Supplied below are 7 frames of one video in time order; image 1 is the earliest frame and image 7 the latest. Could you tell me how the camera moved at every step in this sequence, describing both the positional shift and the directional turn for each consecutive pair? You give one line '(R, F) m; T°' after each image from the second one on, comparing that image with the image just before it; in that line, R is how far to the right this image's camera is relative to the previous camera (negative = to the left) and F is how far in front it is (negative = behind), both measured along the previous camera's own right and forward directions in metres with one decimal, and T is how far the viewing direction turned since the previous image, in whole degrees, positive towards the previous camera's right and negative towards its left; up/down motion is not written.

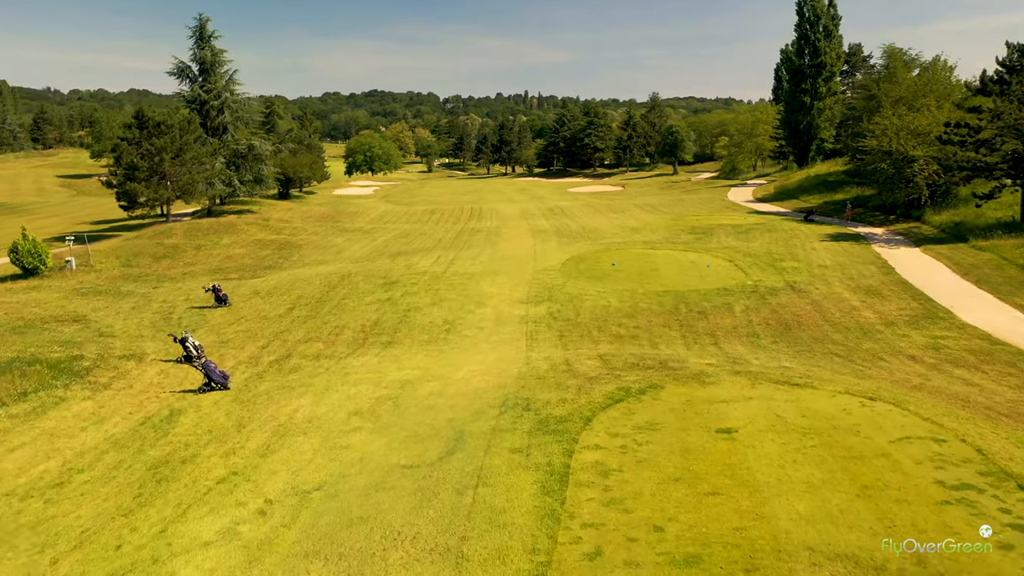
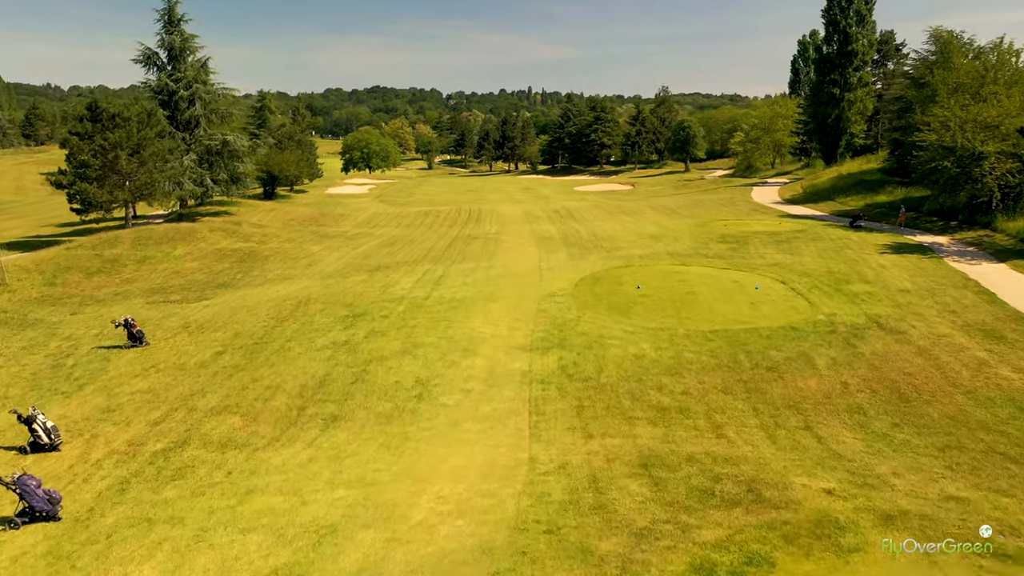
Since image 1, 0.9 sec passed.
(+0.1, +5.2) m; 0°
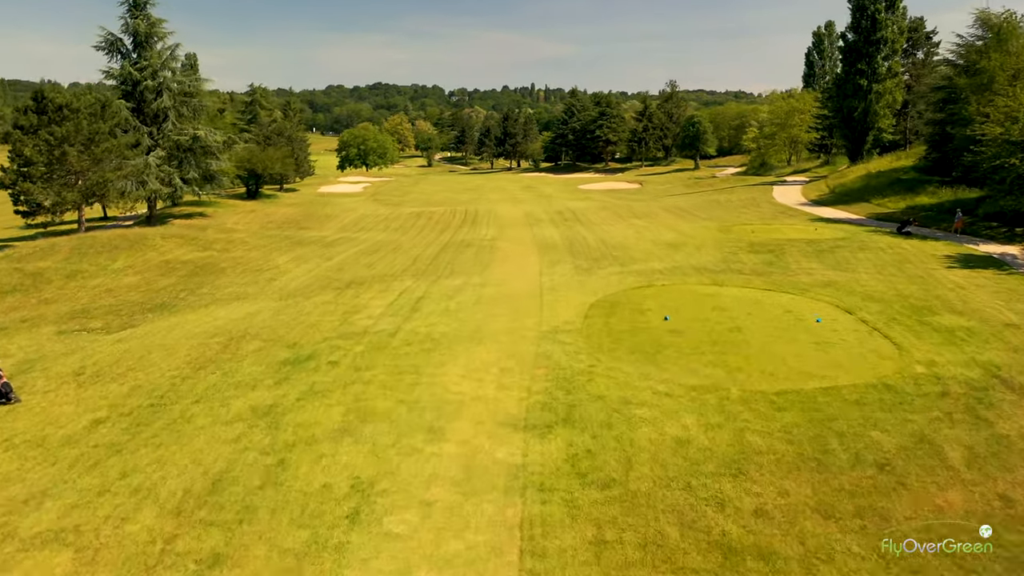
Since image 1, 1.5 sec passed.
(+0.2, +4.4) m; 0°
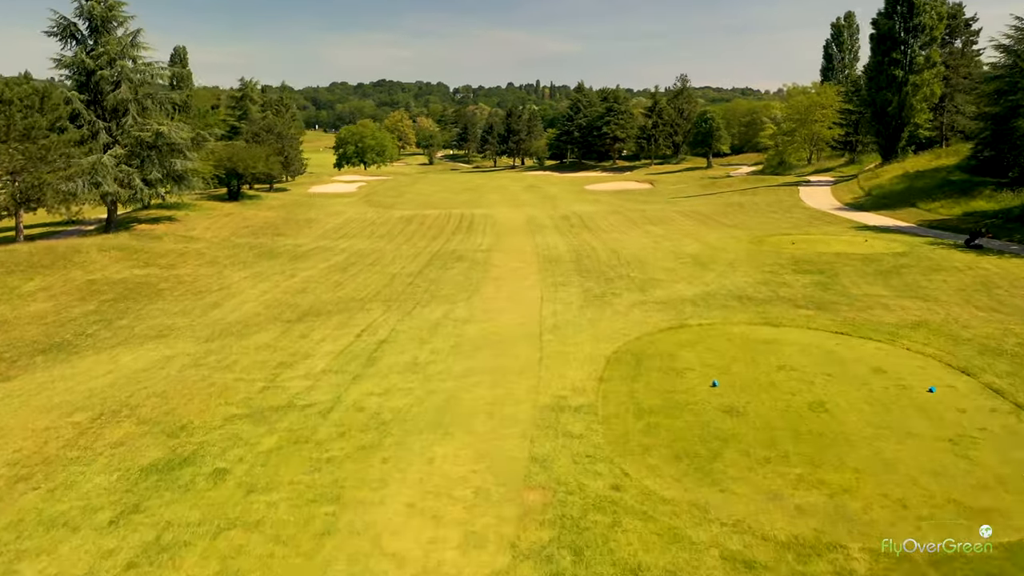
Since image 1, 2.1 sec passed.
(+0.3, +4.7) m; 0°
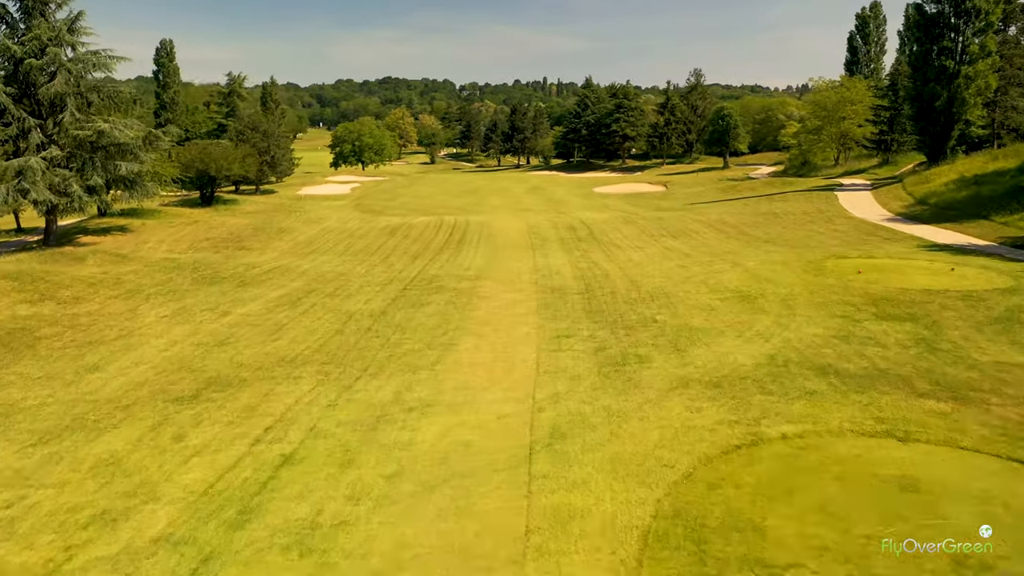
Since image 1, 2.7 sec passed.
(+0.4, +5.6) m; -1°
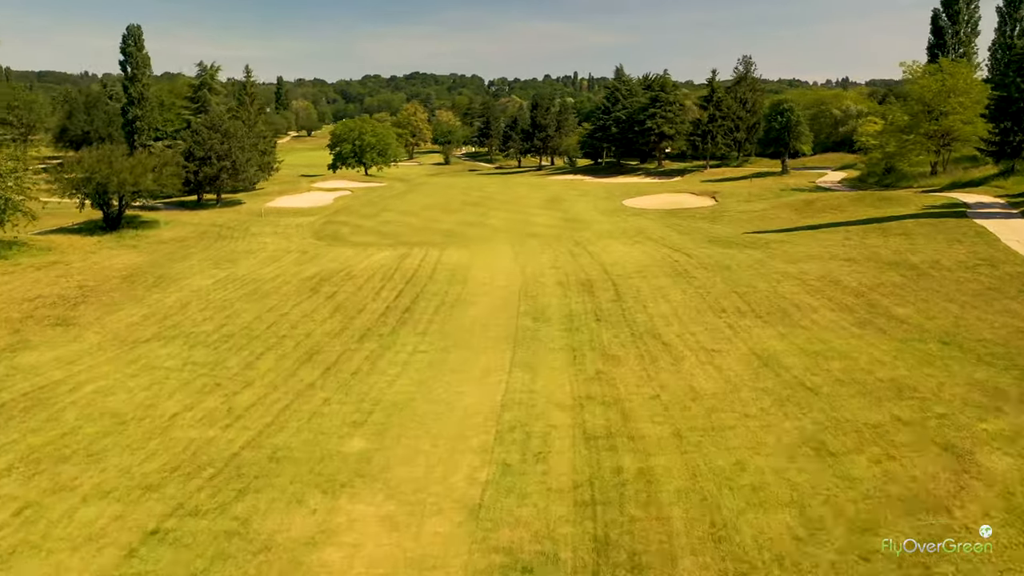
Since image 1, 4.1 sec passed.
(+1.5, +14.0) m; -2°
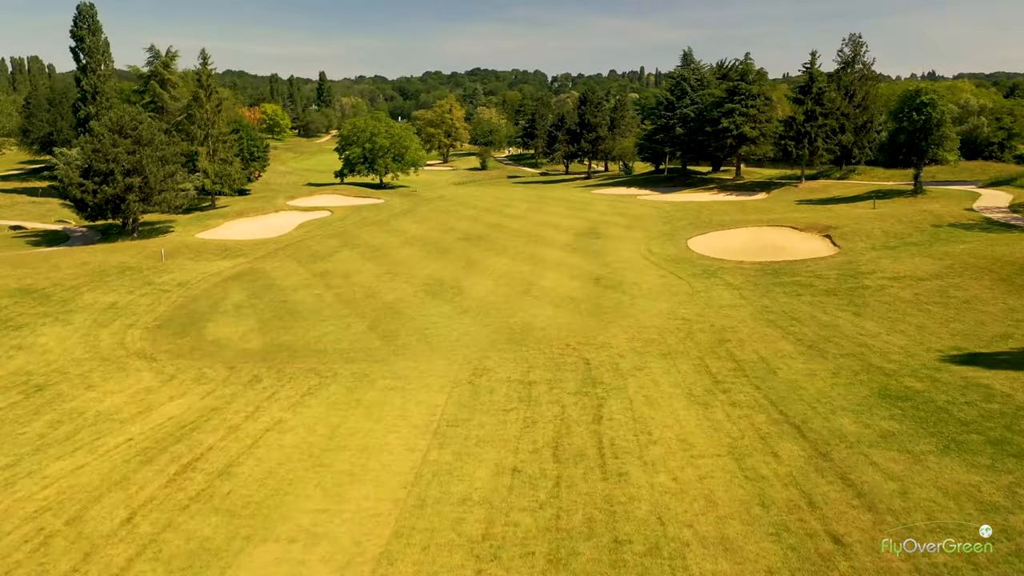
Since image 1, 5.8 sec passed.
(+2.7, +19.2) m; -5°
